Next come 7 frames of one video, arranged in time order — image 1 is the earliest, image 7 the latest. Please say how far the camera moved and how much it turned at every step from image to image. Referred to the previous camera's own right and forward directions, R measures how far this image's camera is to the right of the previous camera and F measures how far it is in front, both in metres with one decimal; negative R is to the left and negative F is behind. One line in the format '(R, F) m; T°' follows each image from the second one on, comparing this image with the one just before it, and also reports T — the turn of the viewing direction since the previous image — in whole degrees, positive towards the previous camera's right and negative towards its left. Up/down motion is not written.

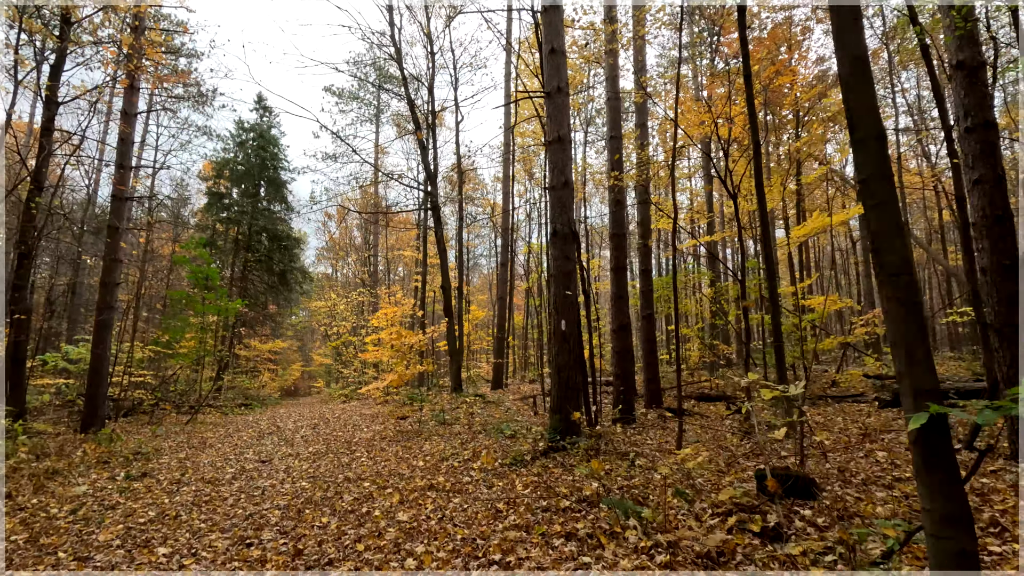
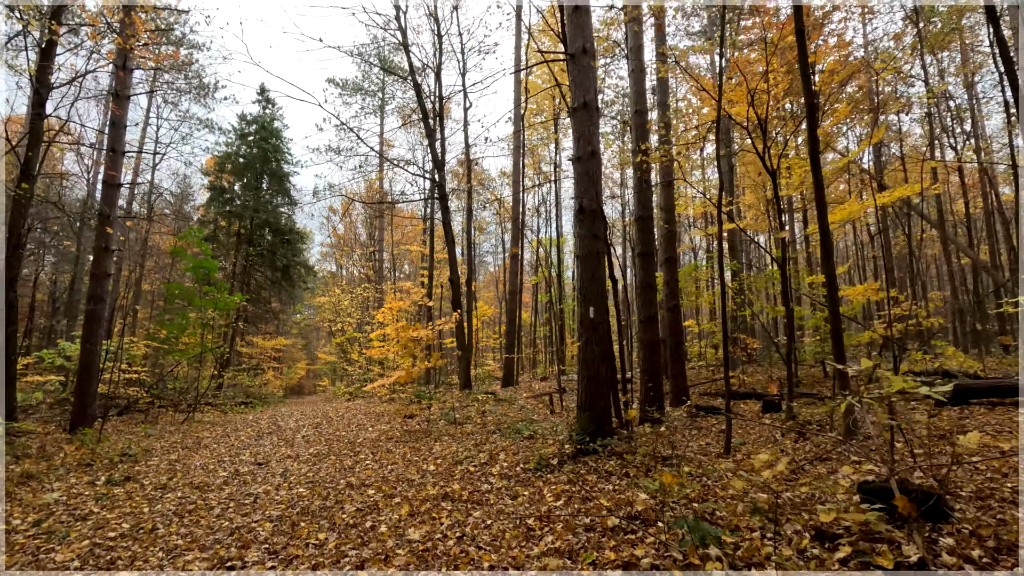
(-0.1, +0.5) m; -1°
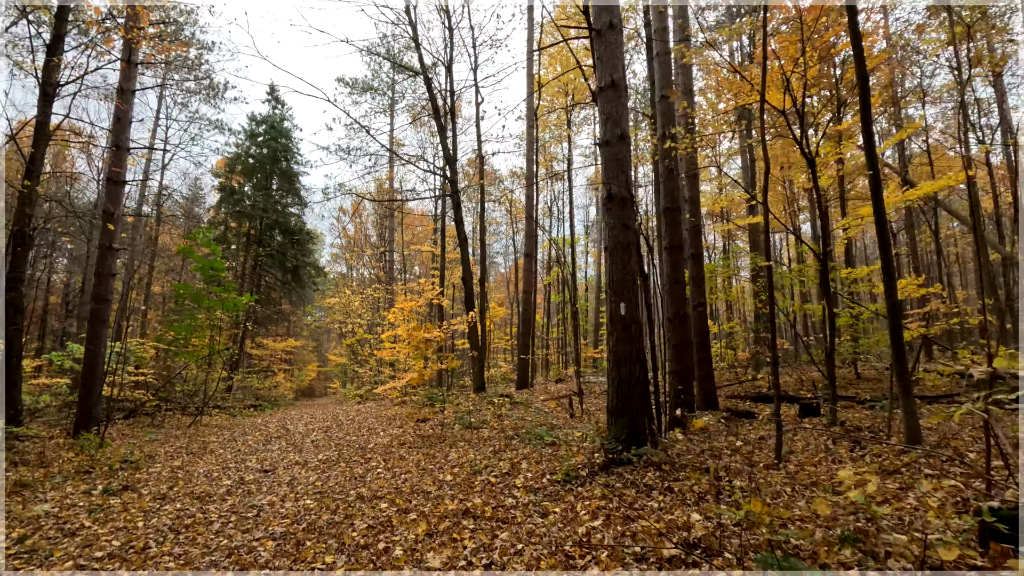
(-0.1, +0.3) m; -1°
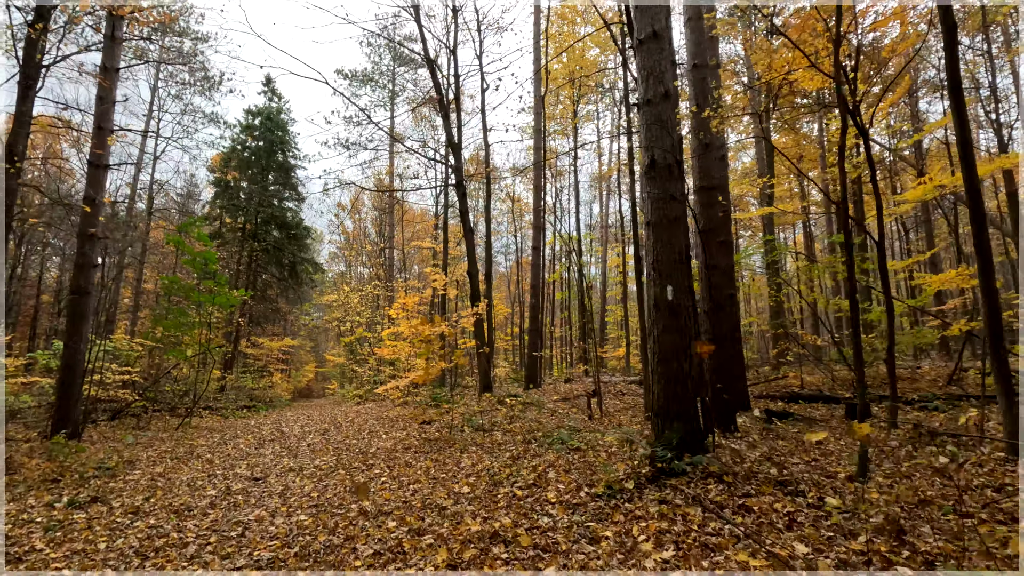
(-0.2, +0.5) m; 0°
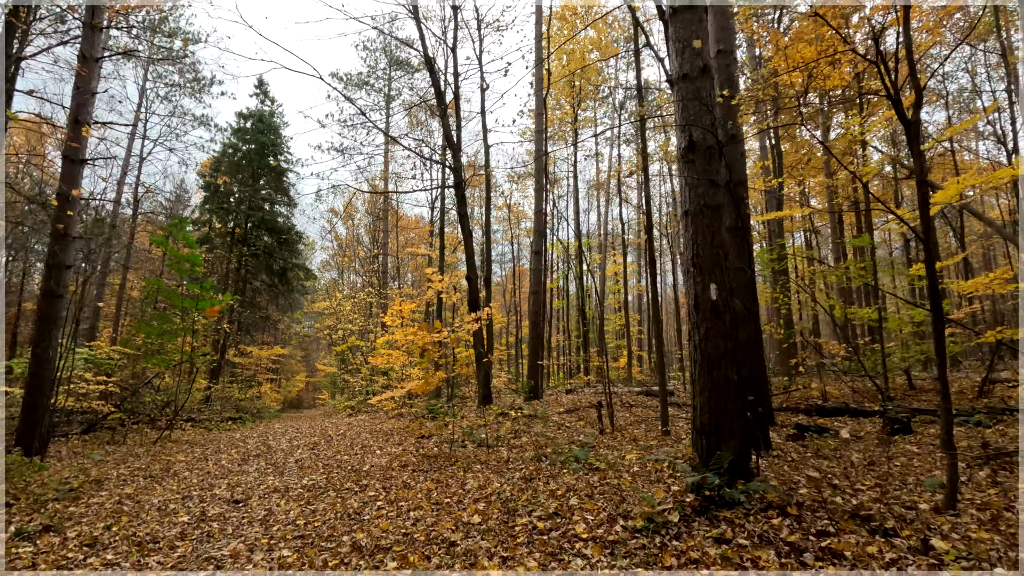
(-0.1, +0.4) m; +1°
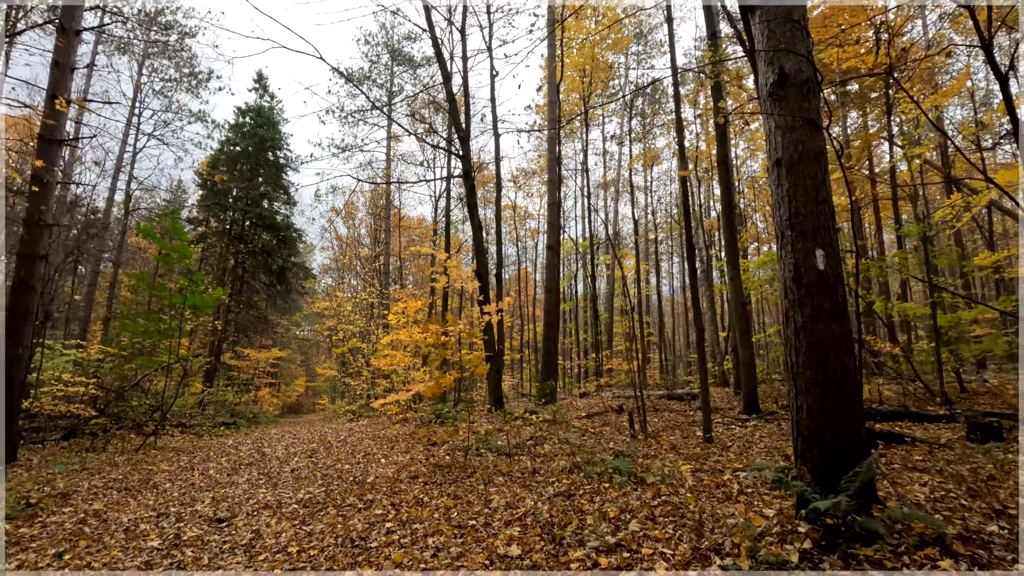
(-0.2, +0.6) m; 0°
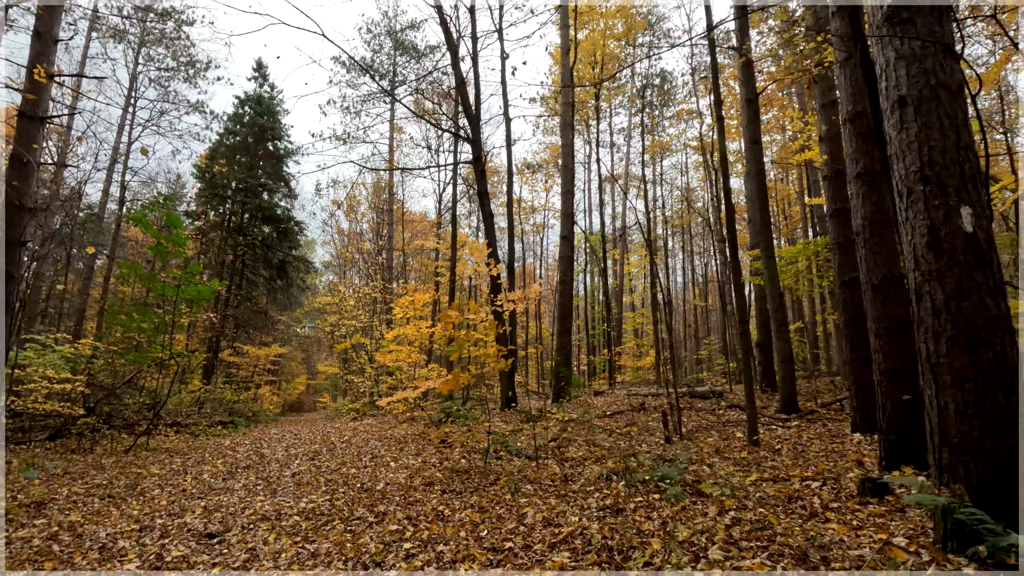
(-0.2, +0.5) m; 0°
